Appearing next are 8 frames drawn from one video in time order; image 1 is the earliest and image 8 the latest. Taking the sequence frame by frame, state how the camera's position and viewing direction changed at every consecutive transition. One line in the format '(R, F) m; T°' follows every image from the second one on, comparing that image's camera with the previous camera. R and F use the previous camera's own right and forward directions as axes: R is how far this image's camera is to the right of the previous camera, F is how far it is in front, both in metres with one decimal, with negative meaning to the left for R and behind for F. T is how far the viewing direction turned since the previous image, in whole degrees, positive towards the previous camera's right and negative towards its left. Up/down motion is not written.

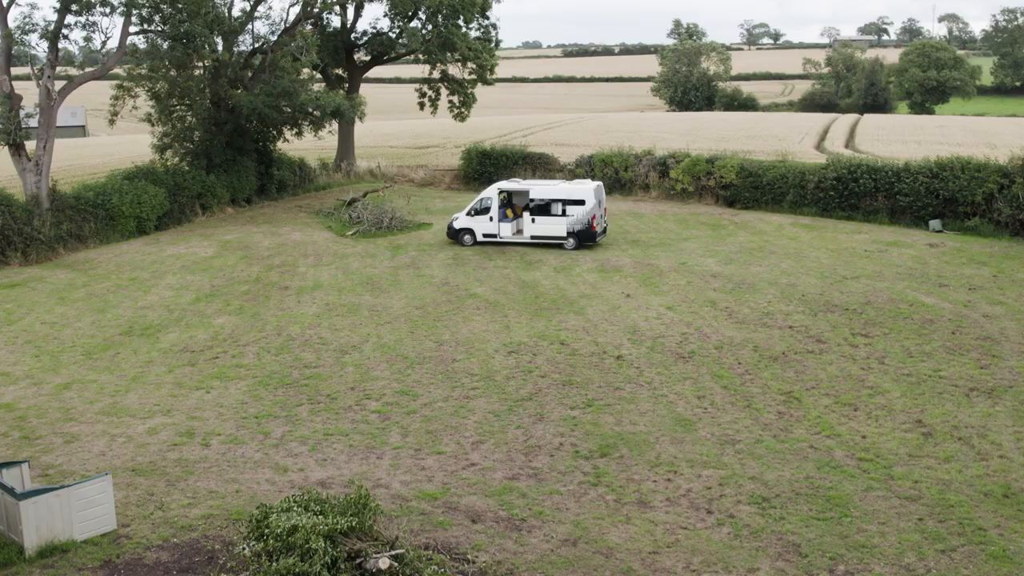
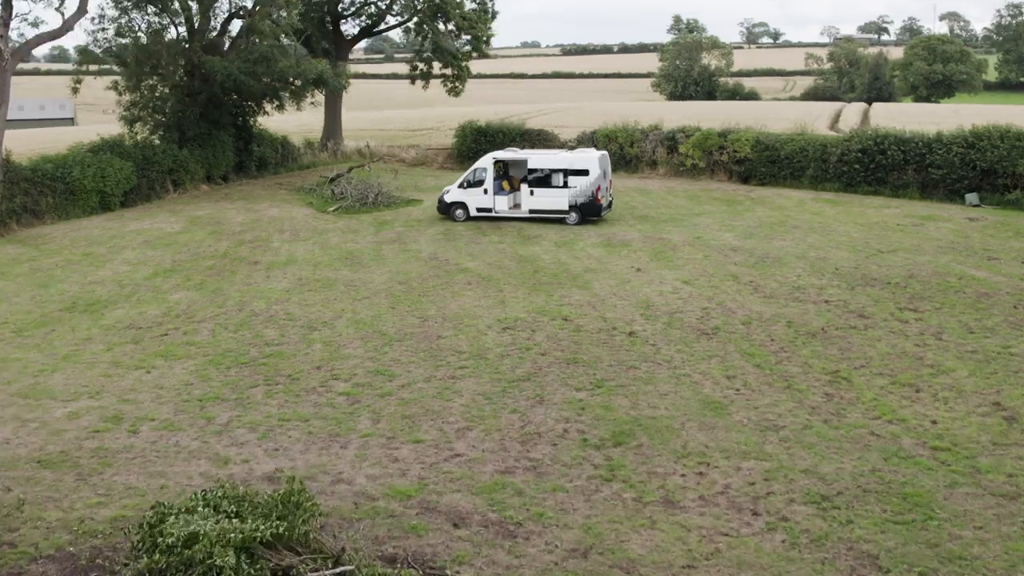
(+0.1, +3.2) m; 0°
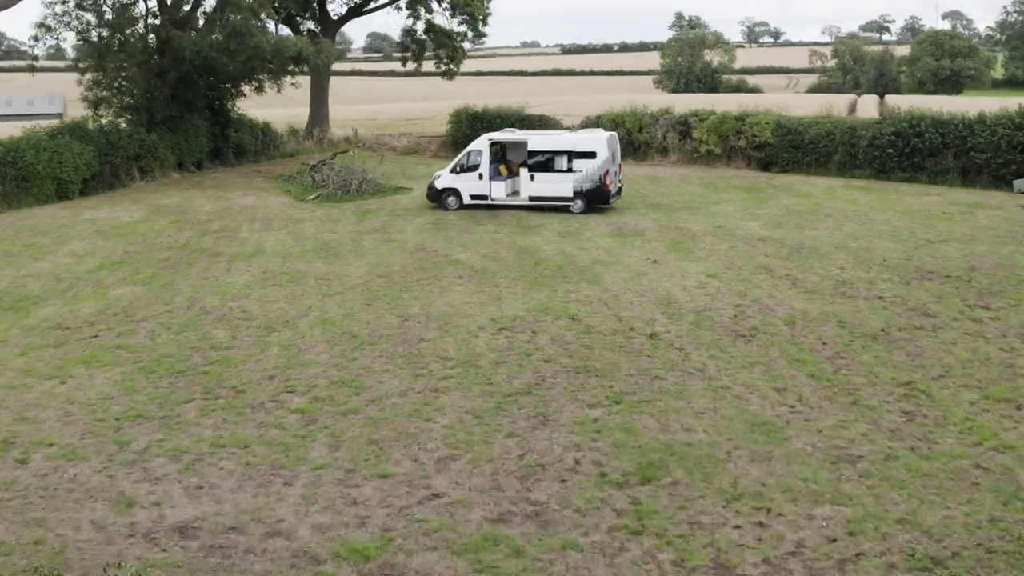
(0.0, +3.4) m; 0°
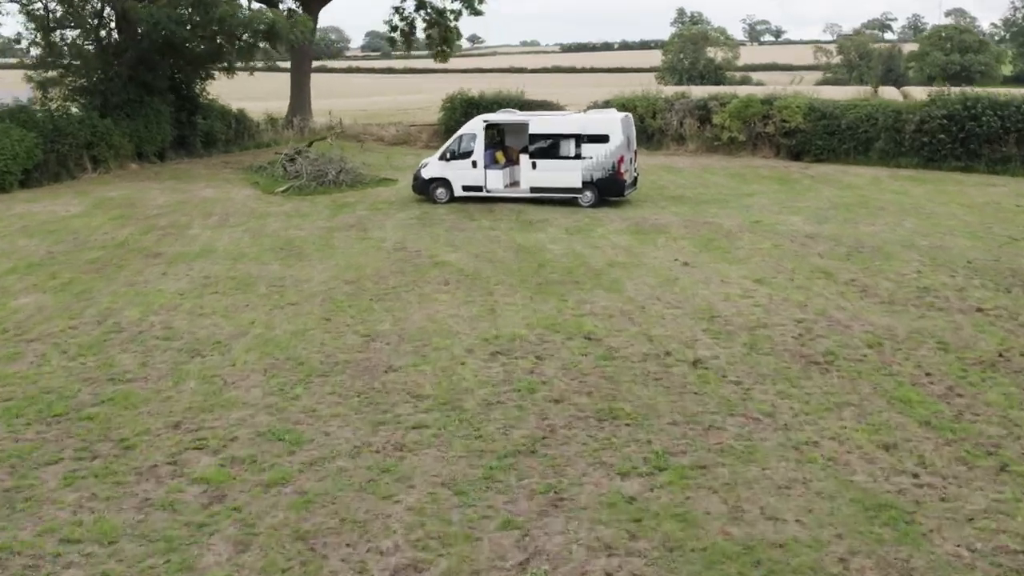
(0.0, +4.0) m; 0°
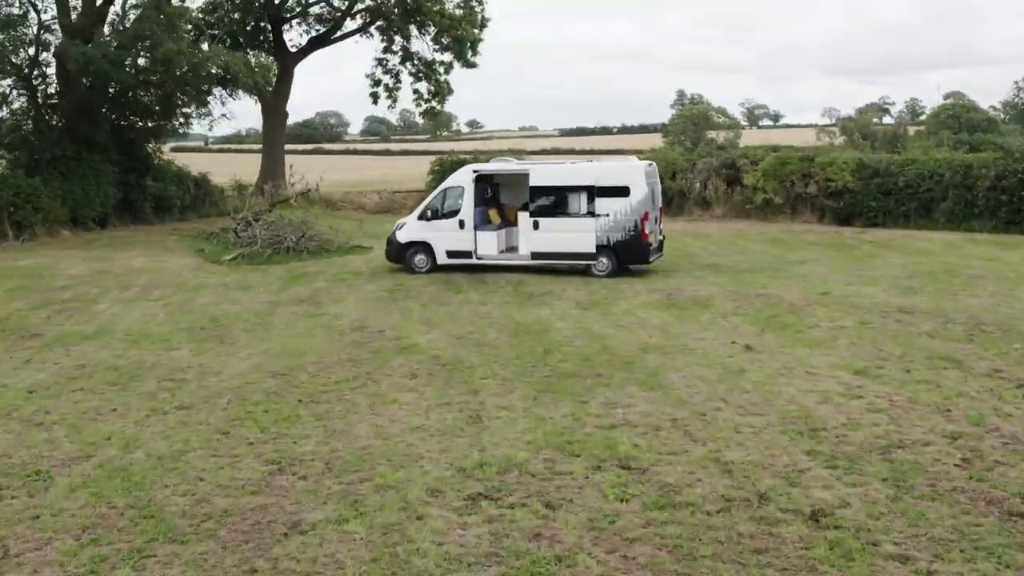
(0.0, +5.0) m; 0°
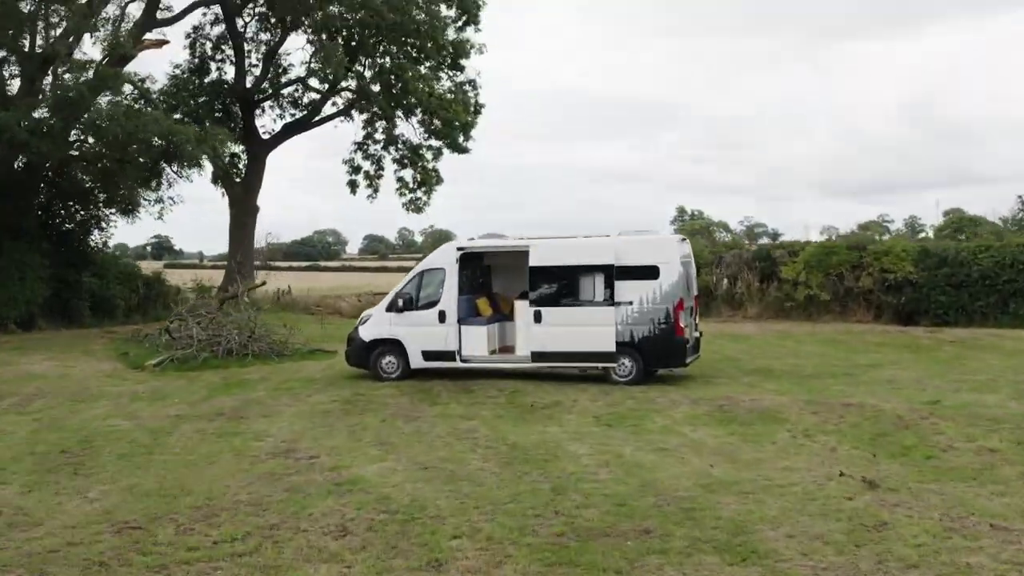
(+0.1, +4.5) m; 0°
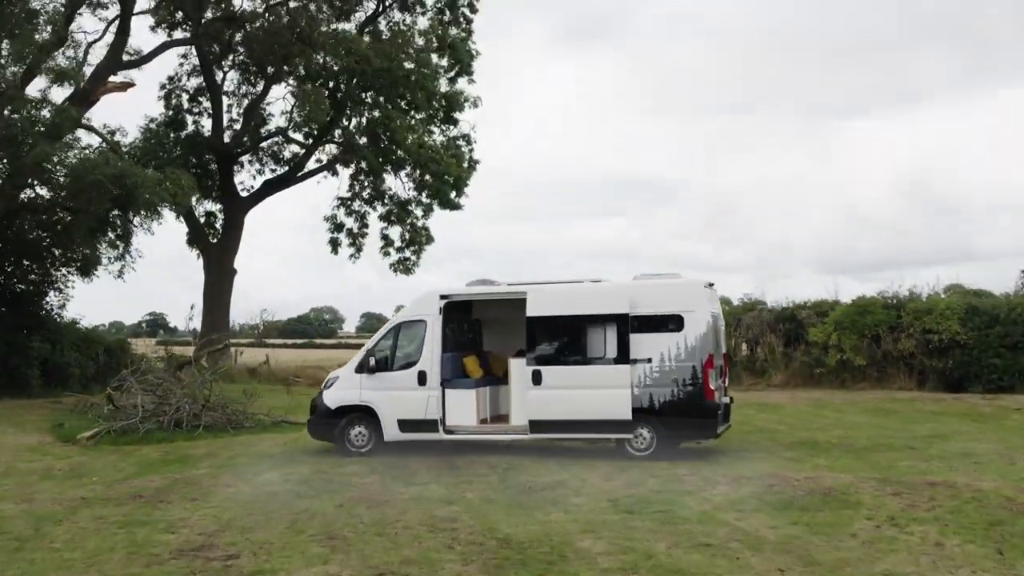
(+0.1, +2.5) m; 0°
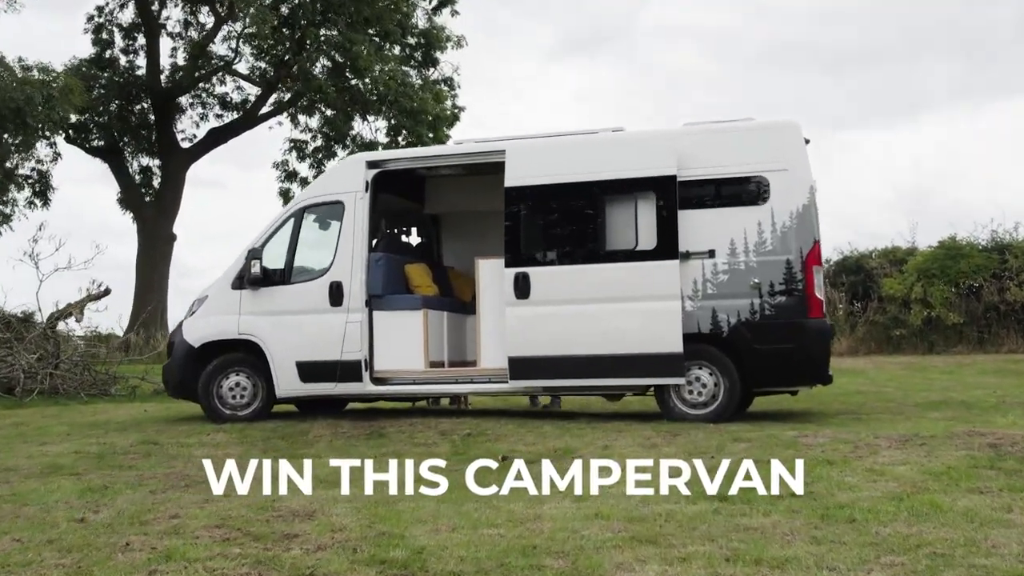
(+0.2, +5.0) m; 0°
